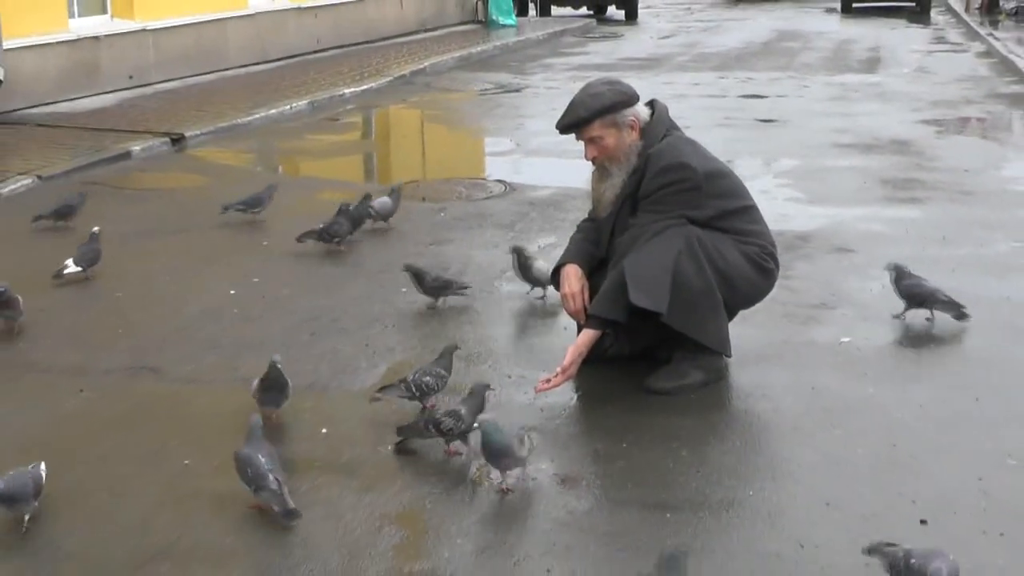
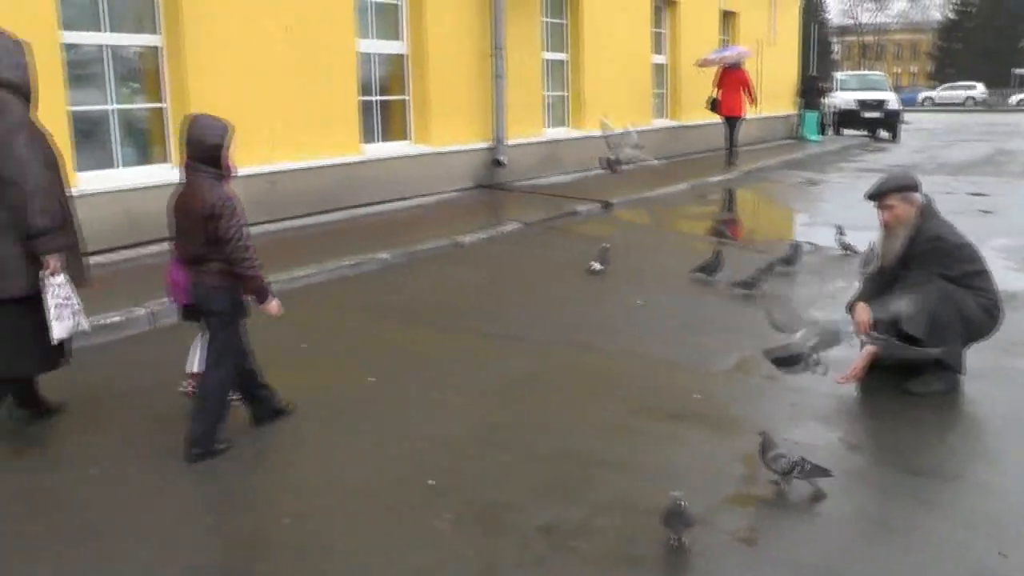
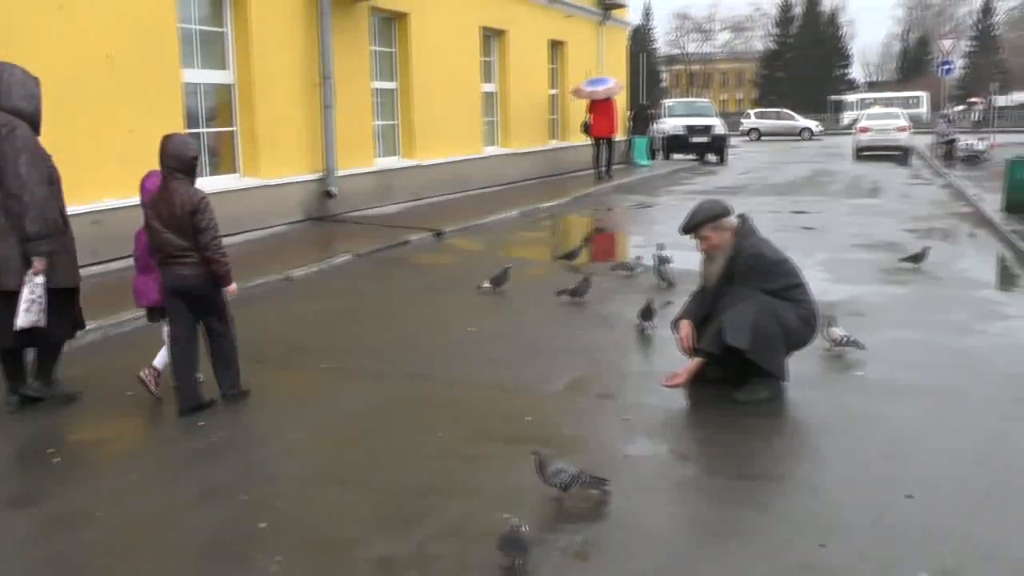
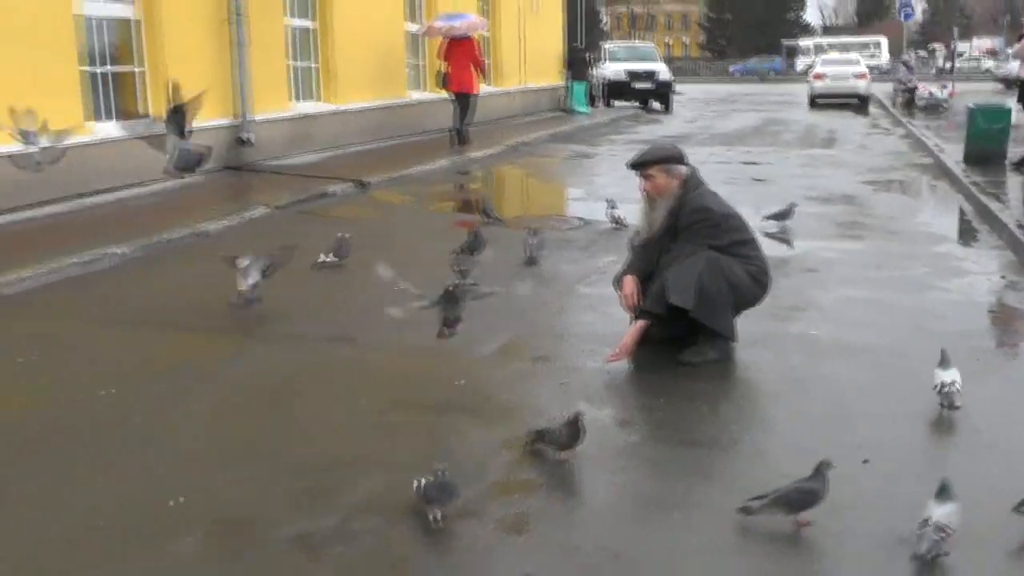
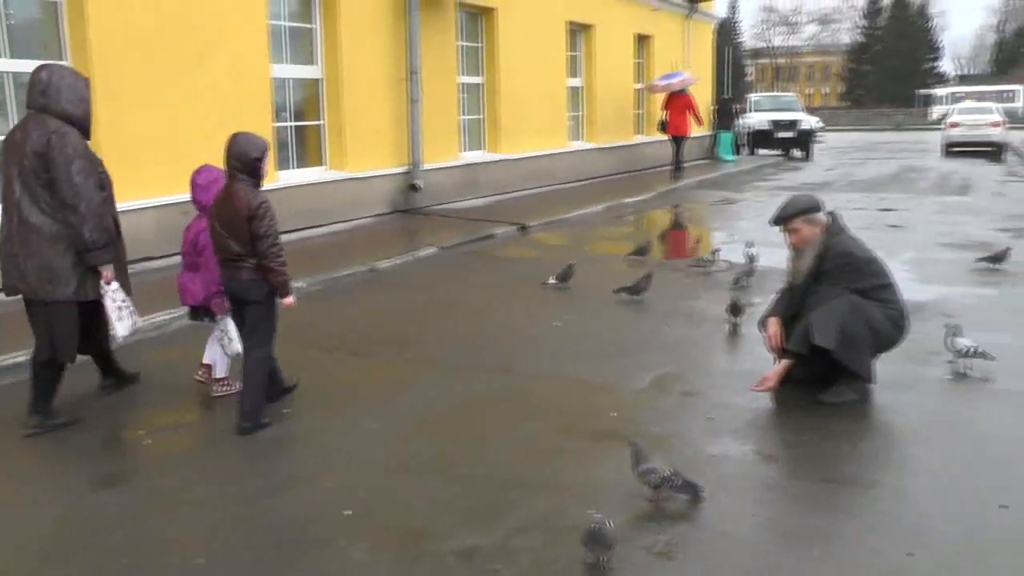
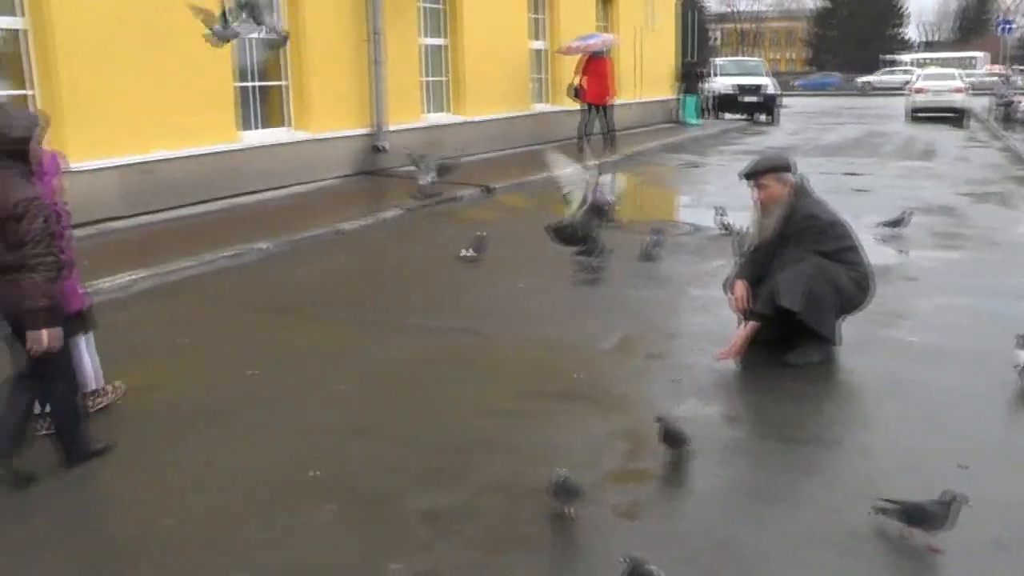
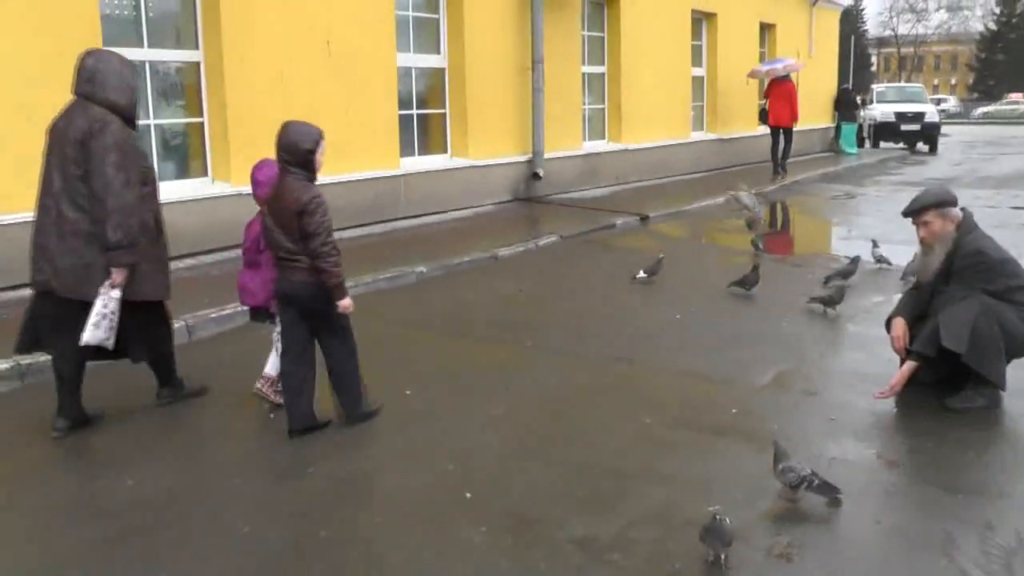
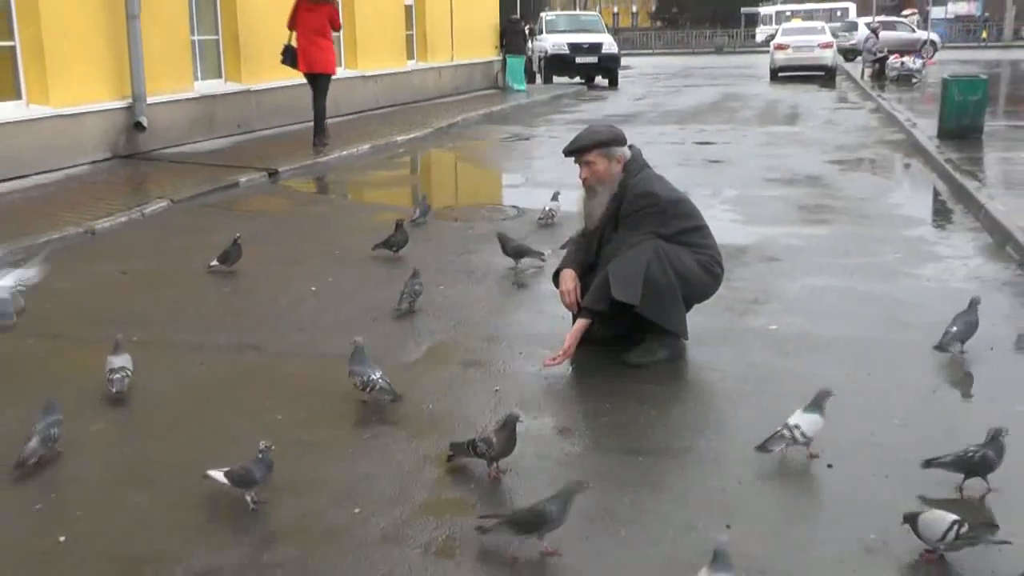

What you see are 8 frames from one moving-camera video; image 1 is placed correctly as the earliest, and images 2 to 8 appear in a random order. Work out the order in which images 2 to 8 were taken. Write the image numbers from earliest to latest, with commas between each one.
8, 4, 6, 2, 7, 5, 3
